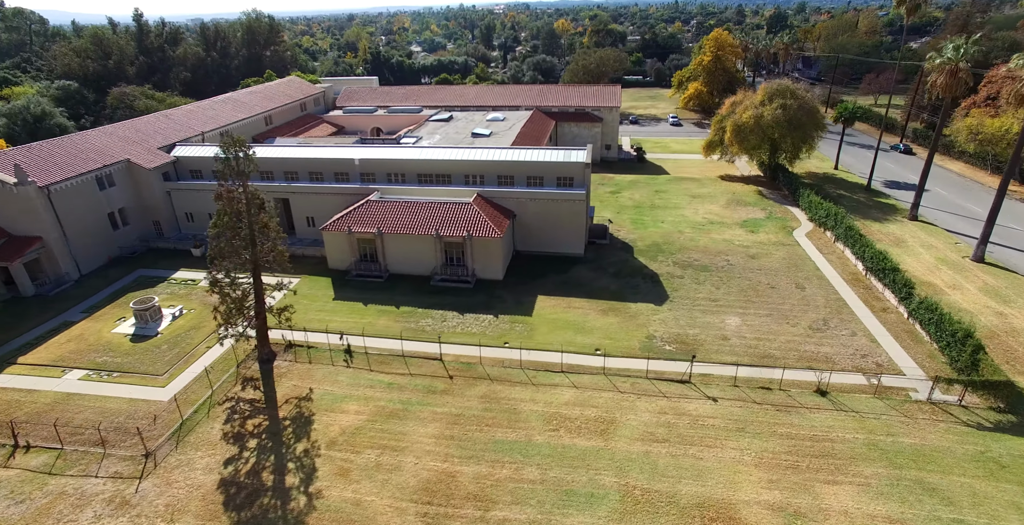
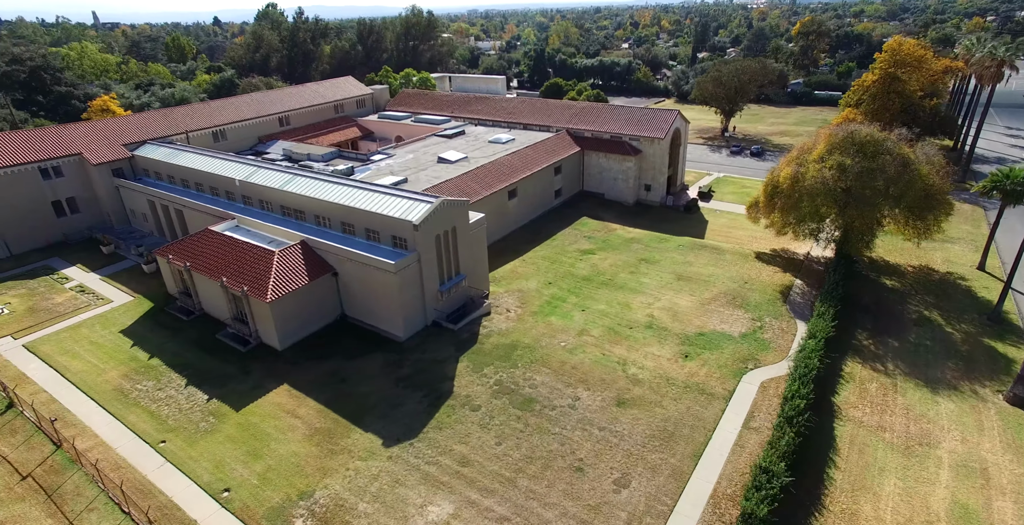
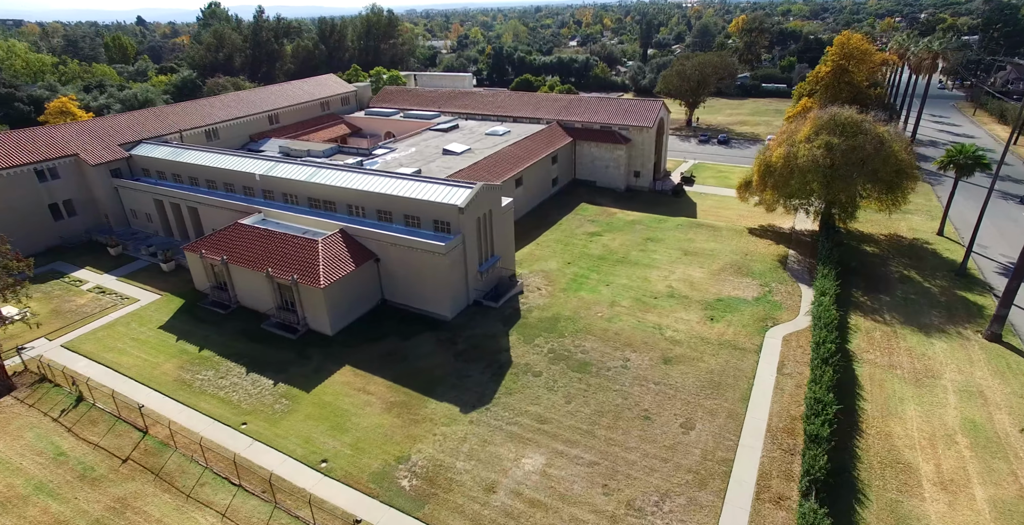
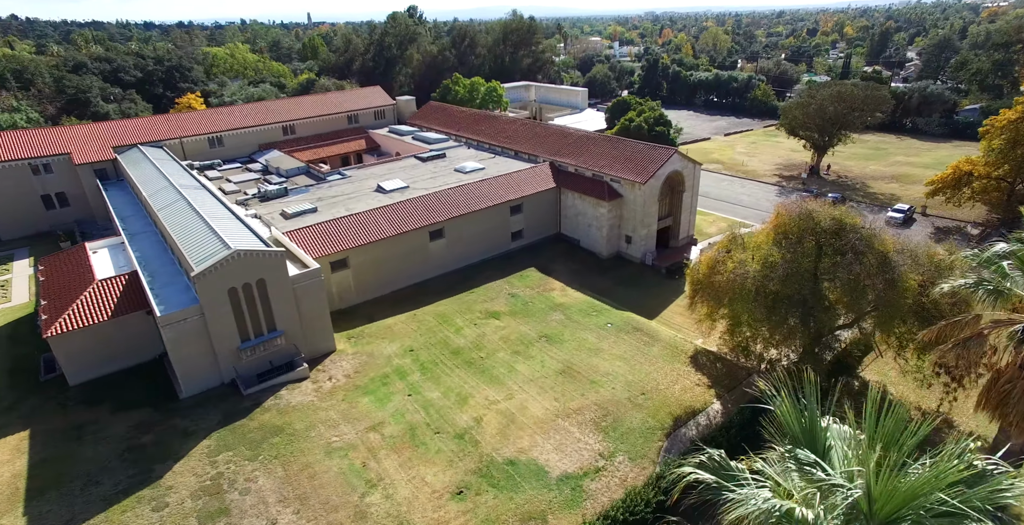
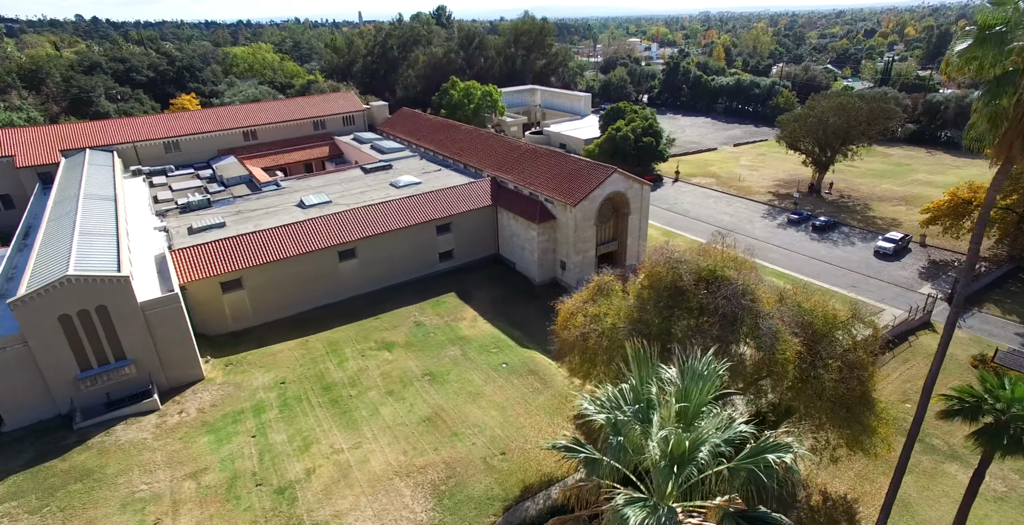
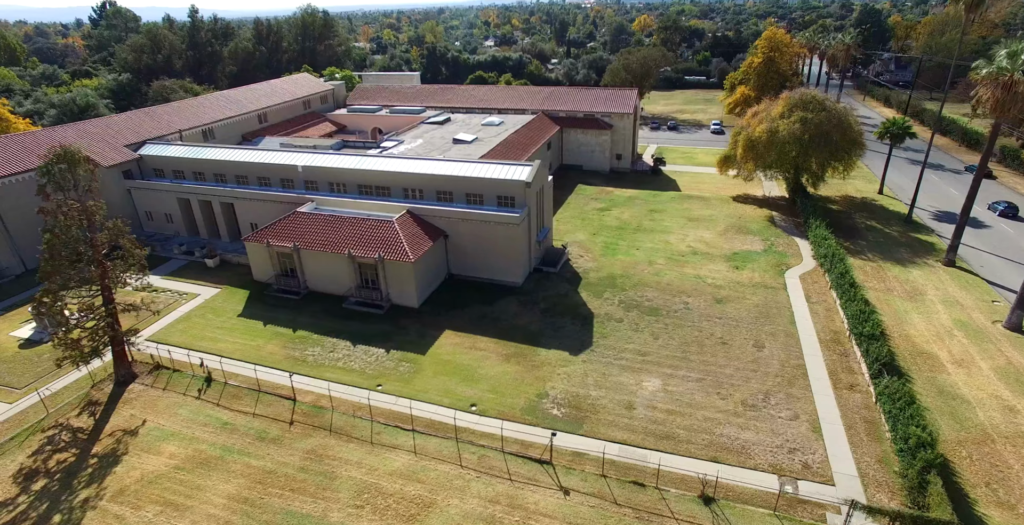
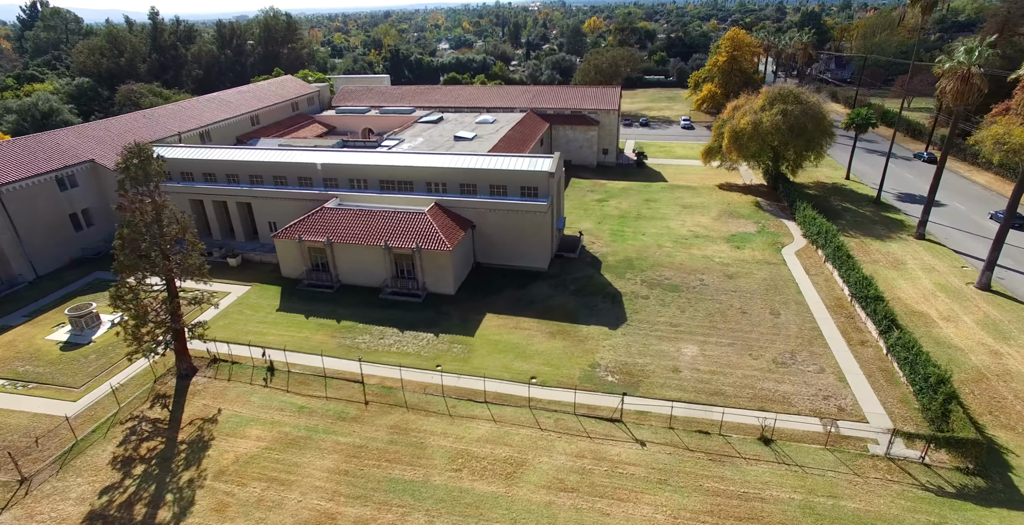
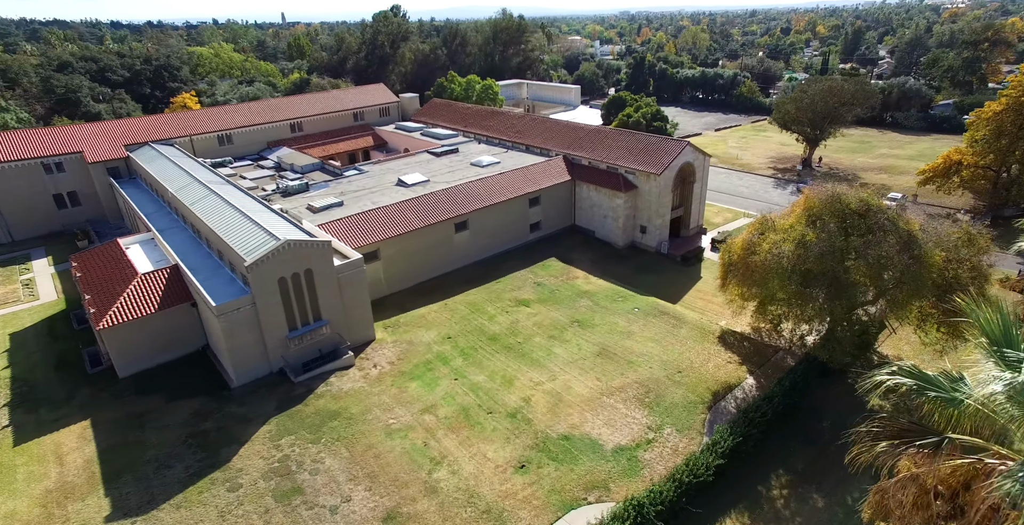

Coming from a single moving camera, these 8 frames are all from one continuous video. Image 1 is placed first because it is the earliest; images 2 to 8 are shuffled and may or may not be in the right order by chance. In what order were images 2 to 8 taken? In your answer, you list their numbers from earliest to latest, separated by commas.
7, 6, 3, 2, 8, 4, 5
